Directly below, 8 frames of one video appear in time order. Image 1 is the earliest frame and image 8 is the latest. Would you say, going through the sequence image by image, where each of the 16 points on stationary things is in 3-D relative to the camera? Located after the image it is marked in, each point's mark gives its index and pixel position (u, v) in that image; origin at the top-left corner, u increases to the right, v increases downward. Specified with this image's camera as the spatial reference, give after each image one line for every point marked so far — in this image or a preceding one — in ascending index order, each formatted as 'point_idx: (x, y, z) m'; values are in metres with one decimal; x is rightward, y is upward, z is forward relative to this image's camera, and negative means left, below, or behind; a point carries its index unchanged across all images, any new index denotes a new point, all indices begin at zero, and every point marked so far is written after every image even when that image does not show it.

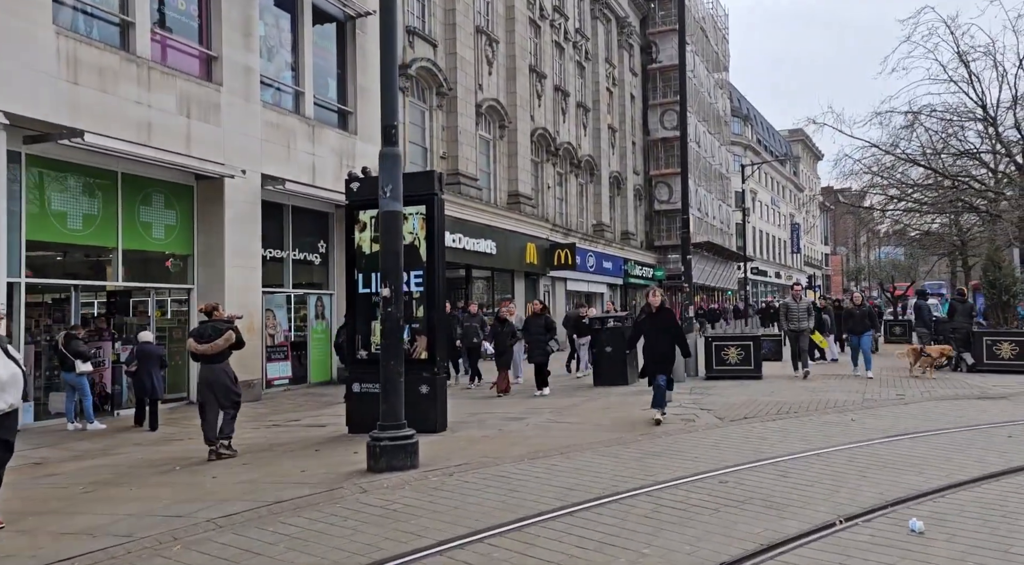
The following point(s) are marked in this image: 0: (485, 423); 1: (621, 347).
0: (-0.3, -1.7, +11.2) m
1: (+2.0, -1.1, +16.6) m
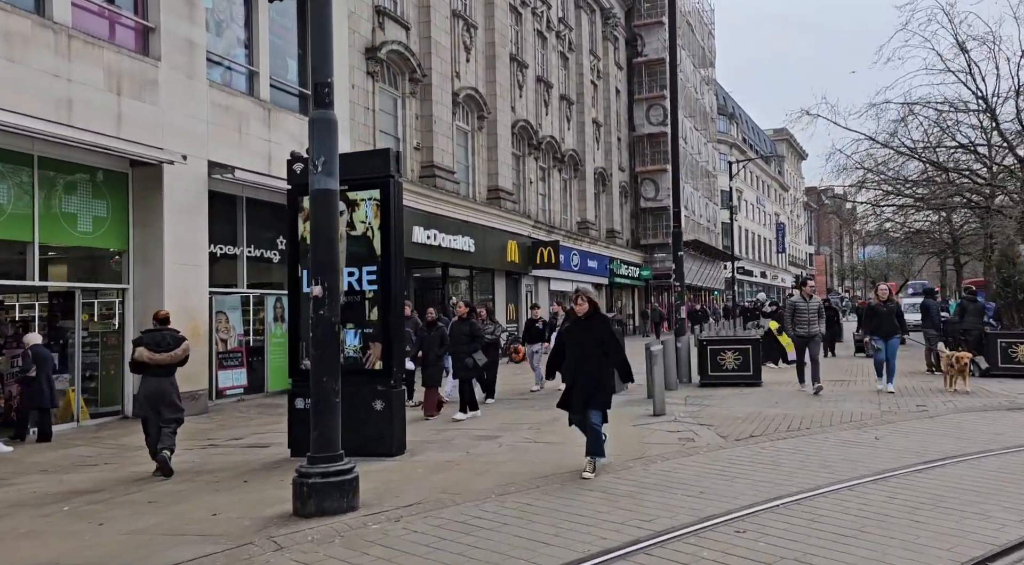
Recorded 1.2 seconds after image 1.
0: (-0.6, -1.7, +9.7) m
1: (+1.6, -1.1, +15.1) m
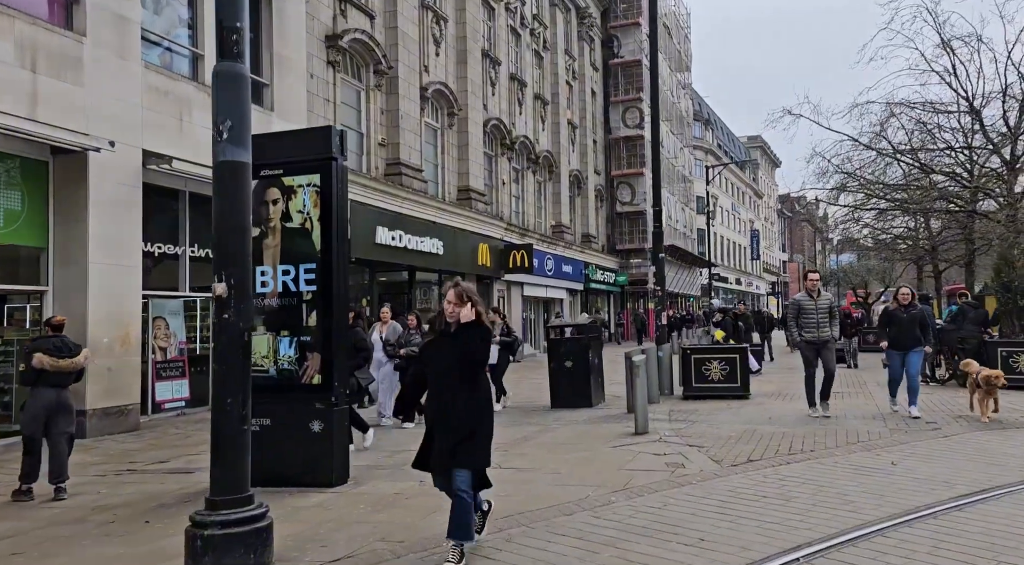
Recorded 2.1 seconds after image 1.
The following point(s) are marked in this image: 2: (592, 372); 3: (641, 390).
0: (-1.0, -1.7, +8.3) m
1: (+1.1, -1.2, +13.9) m
2: (+1.2, -1.4, +13.9) m
3: (+1.4, -1.2, +10.3) m
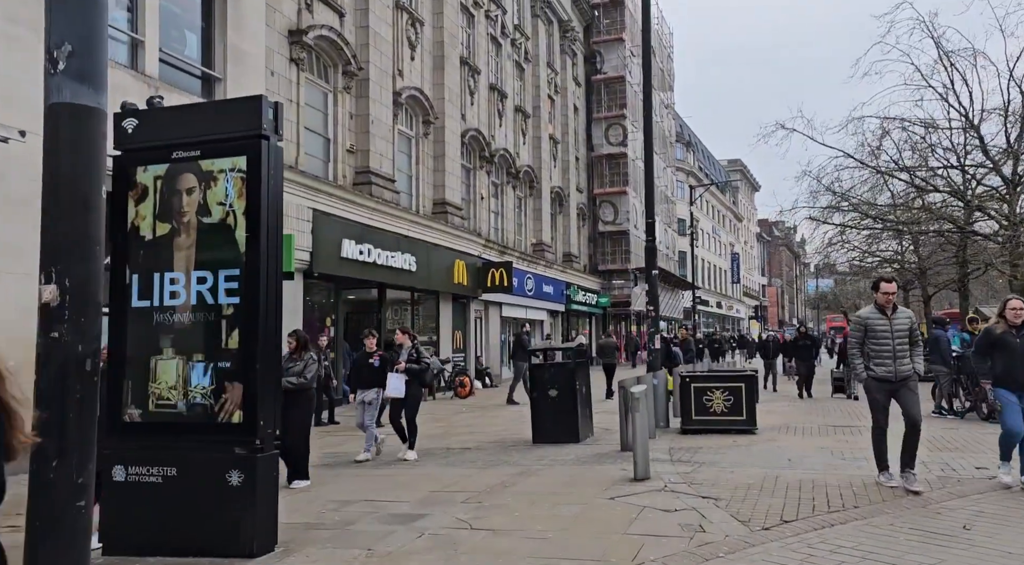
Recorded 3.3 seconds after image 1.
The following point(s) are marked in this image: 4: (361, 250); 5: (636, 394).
0: (-1.1, -1.8, +6.6) m
1: (+0.8, -1.4, +12.2) m
2: (+0.9, -1.6, +12.3) m
3: (+1.2, -1.3, +8.7) m
4: (-3.2, +0.7, +19.8) m
5: (+1.2, -1.1, +8.8) m
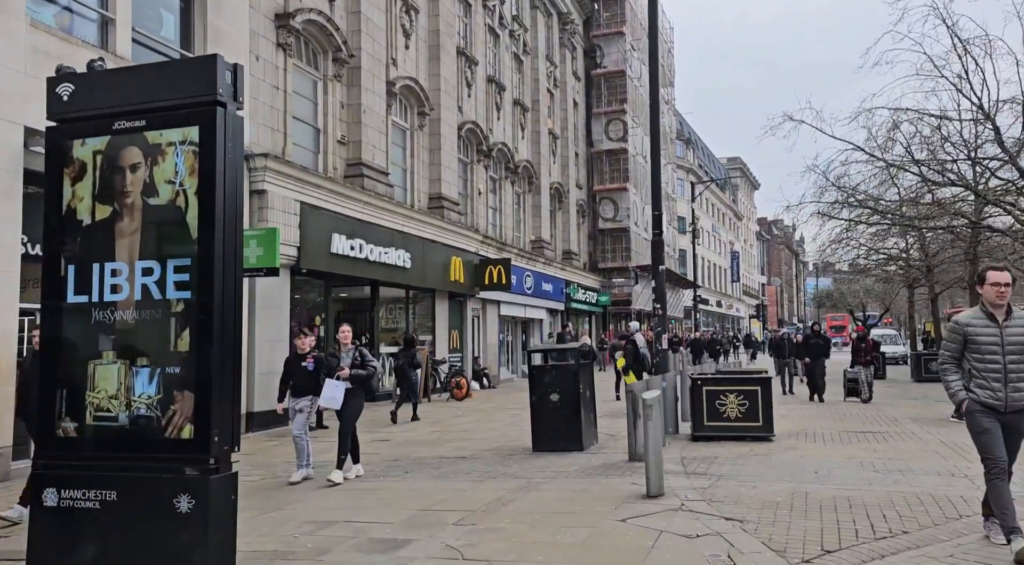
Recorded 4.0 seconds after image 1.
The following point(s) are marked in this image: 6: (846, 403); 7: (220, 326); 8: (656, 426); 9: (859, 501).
0: (-1.2, -1.7, +5.7) m
1: (+0.7, -1.3, +11.3) m
2: (+0.9, -1.5, +11.4) m
3: (+1.2, -1.3, +7.8) m
4: (-3.3, +0.8, +18.9) m
5: (+1.2, -1.0, +7.9) m
6: (+6.0, -2.2, +16.7) m
7: (-1.7, -0.2, +5.3) m
8: (+1.2, -1.2, +7.9) m
9: (+2.7, -1.7, +7.2) m
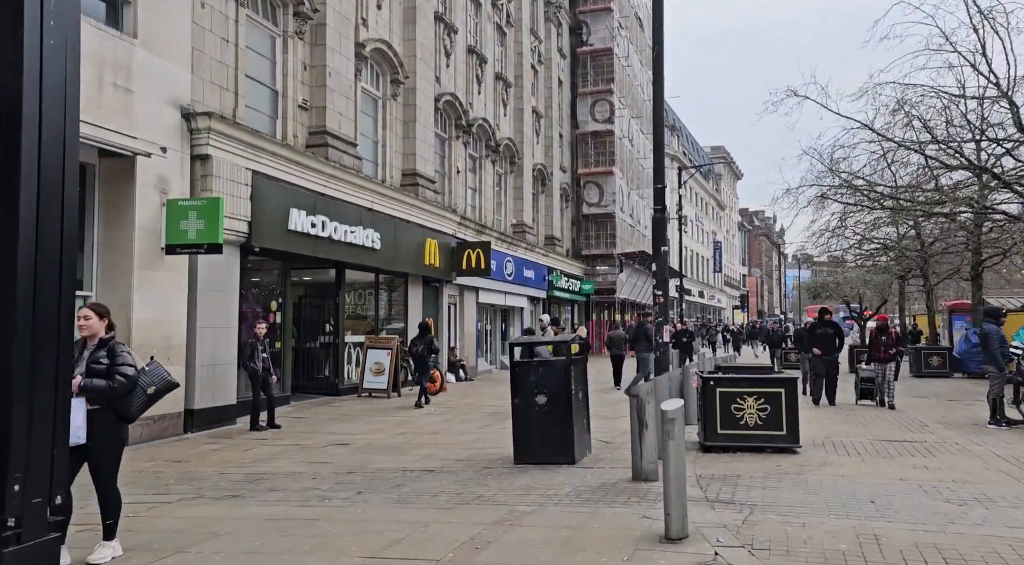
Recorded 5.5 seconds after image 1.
0: (-1.3, -1.6, +3.8) m
1: (+0.5, -1.1, +9.4) m
2: (+0.7, -1.3, +9.5) m
3: (+1.0, -1.1, +5.9) m
4: (-3.6, +1.1, +16.9) m
5: (+1.0, -0.8, +6.0) m
6: (+5.6, -2.0, +14.9) m
7: (-1.7, -0.1, +3.3) m
8: (+1.1, -1.1, +6.0) m
9: (+2.5, -1.6, +5.3) m
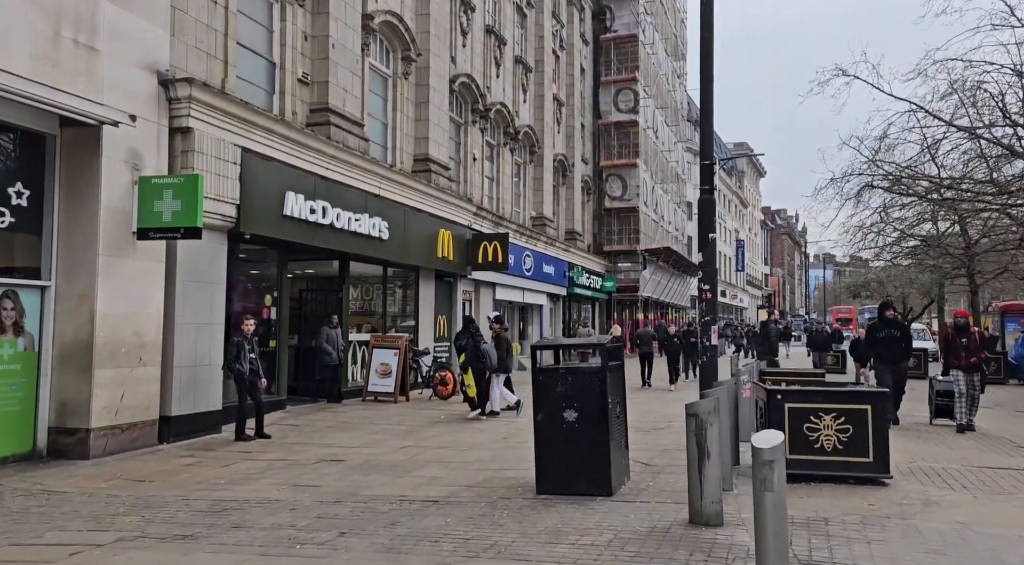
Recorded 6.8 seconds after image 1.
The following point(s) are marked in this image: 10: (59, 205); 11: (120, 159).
0: (-1.2, -1.5, +2.1) m
1: (+0.7, -1.1, +7.7) m
2: (+0.8, -1.2, +7.8) m
3: (+1.2, -1.1, +4.2) m
4: (-3.3, +1.2, +15.2) m
5: (+1.1, -0.8, +4.3) m
6: (+5.9, -1.9, +13.1) m
7: (-1.6, 0.0, +1.6) m
8: (+1.2, -1.0, +4.3) m
9: (+2.6, -1.5, +3.6) m
10: (-5.5, +1.0, +11.3) m
11: (-4.8, +1.5, +11.5) m
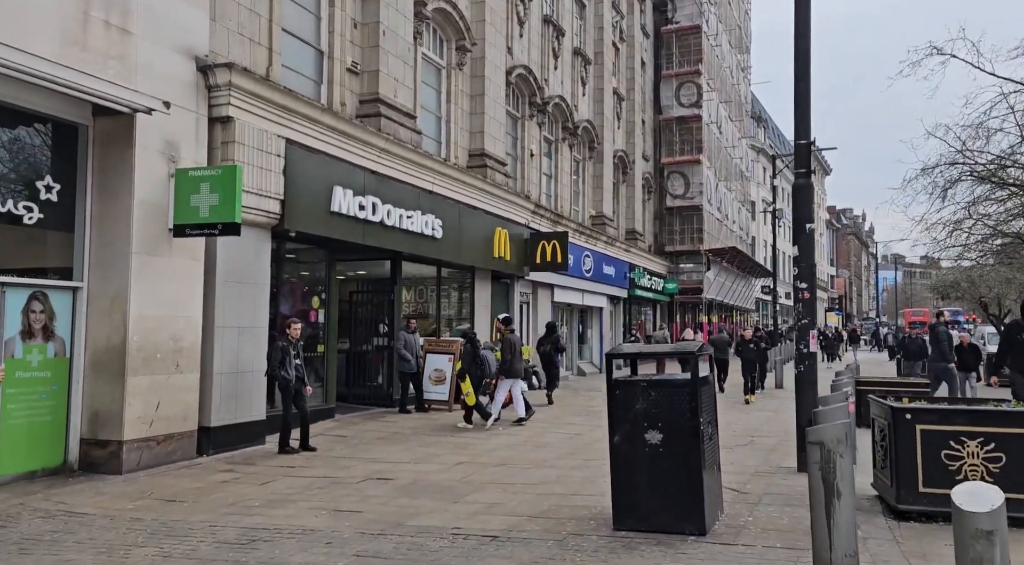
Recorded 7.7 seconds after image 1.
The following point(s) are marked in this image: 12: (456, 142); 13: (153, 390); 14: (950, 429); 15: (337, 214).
0: (-1.0, -1.5, +1.1) m
1: (+1.2, -1.0, +6.5) m
2: (+1.4, -1.2, +6.6) m
3: (+1.5, -1.0, +3.0) m
4: (-2.3, +1.2, +14.3) m
5: (+1.4, -0.8, +3.1) m
6: (+6.7, -1.9, +11.6) m
7: (-1.5, 0.0, +0.6) m
8: (+1.5, -1.0, +3.1) m
9: (+2.9, -1.5, +2.3) m
10: (-4.8, +0.9, +10.5) m
11: (-4.1, +1.5, +10.6) m
12: (-1.2, +3.0, +19.4) m
13: (-4.1, -1.2, +10.6) m
14: (+3.2, -1.0, +6.7) m
15: (-2.6, +1.0, +13.7) m
